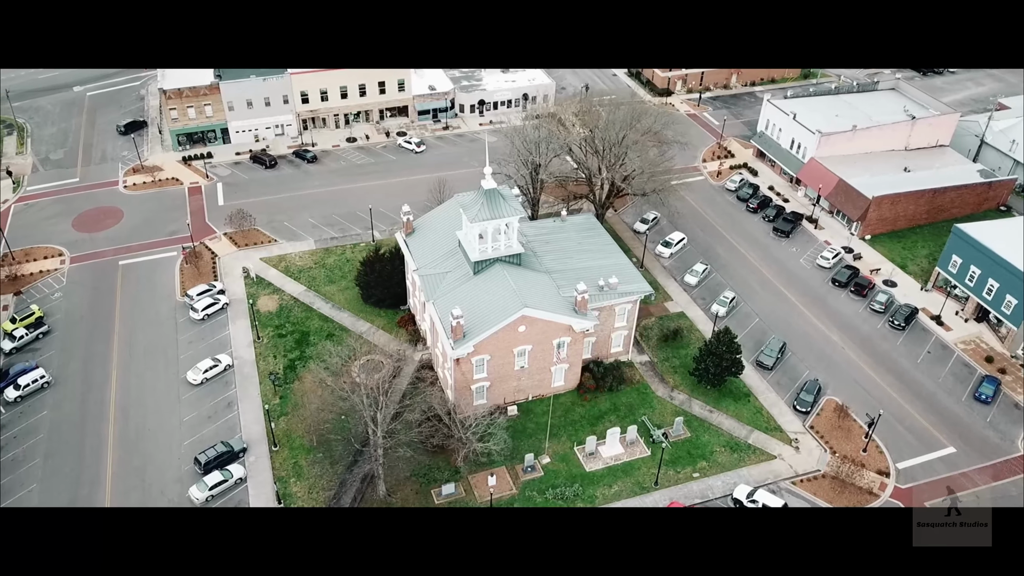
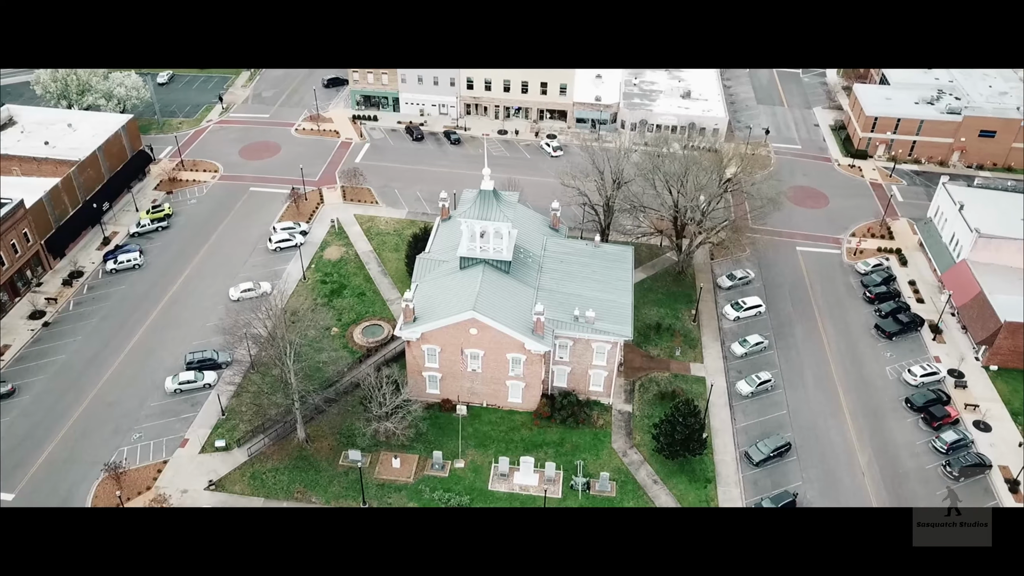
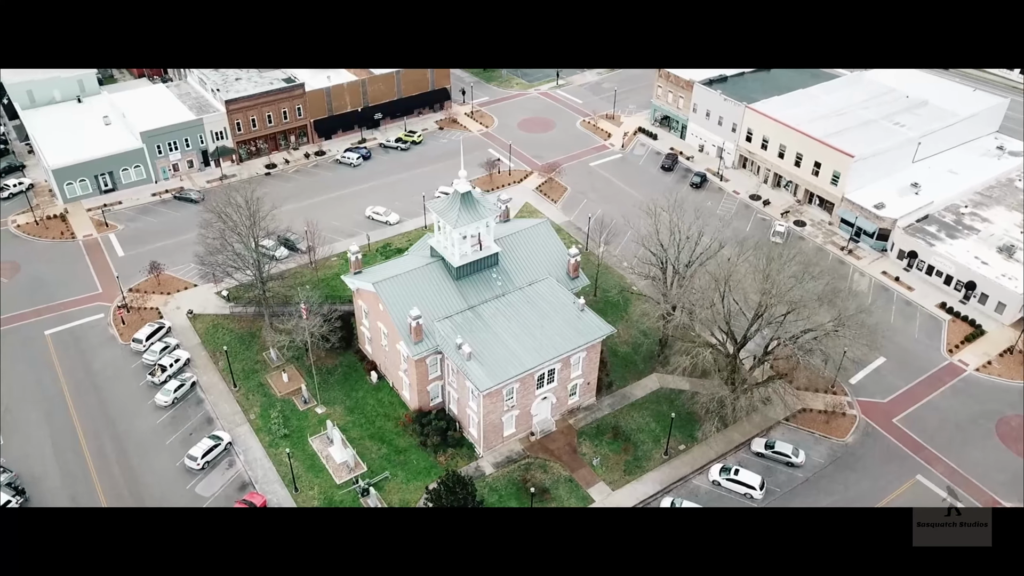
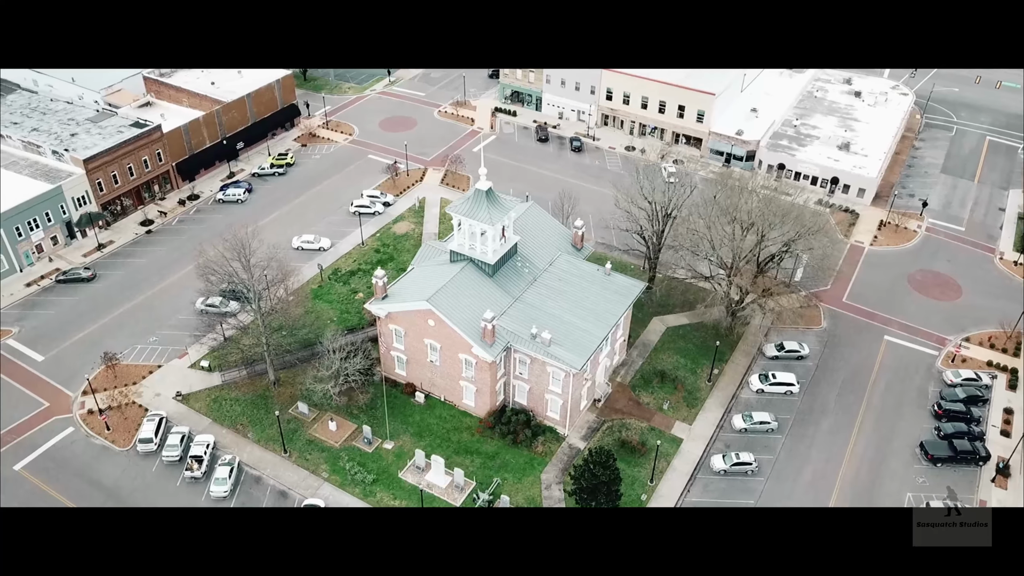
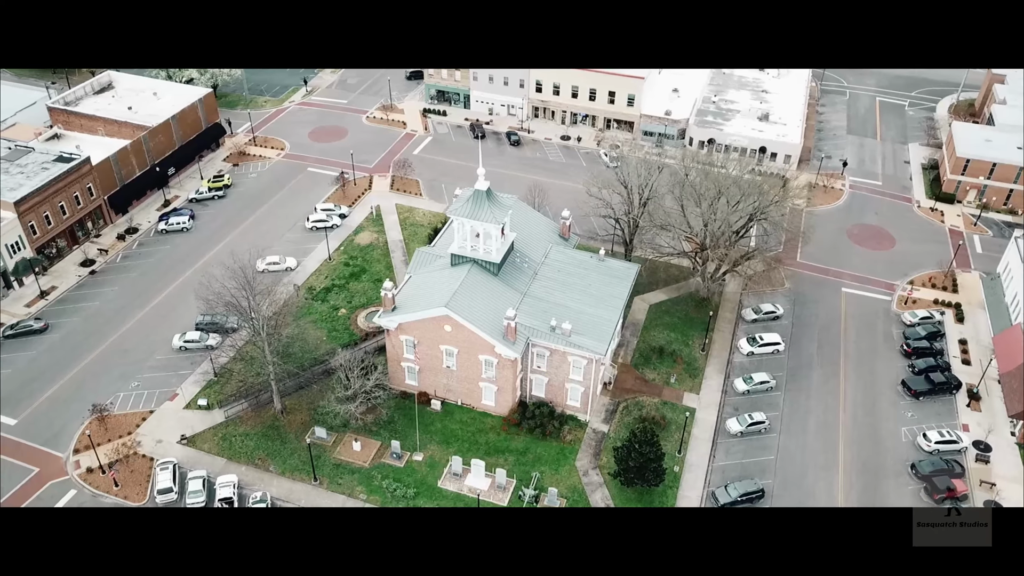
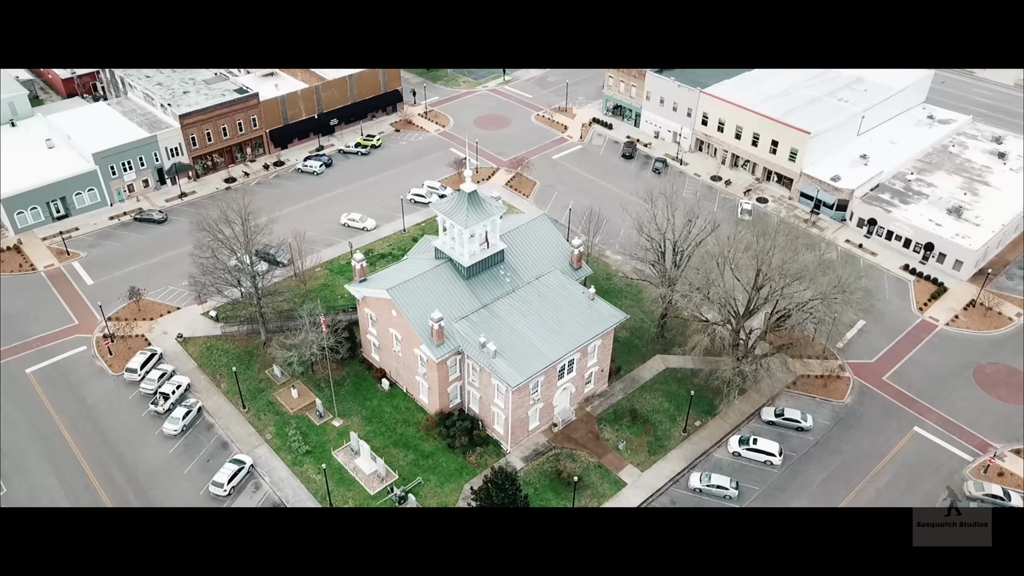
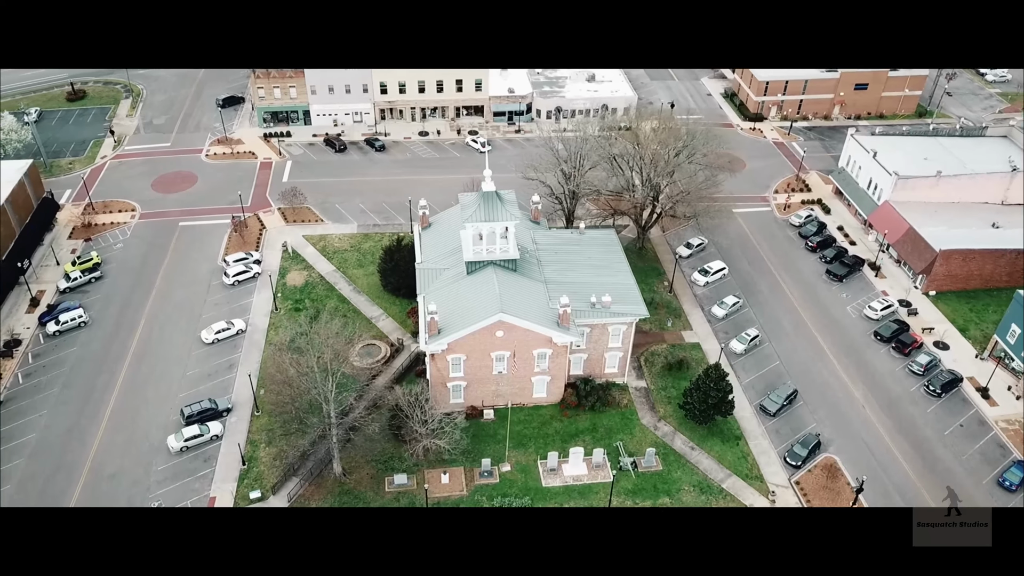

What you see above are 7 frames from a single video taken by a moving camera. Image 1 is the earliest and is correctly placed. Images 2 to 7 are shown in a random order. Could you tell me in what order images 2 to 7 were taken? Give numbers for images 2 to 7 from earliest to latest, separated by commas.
7, 2, 5, 4, 6, 3
